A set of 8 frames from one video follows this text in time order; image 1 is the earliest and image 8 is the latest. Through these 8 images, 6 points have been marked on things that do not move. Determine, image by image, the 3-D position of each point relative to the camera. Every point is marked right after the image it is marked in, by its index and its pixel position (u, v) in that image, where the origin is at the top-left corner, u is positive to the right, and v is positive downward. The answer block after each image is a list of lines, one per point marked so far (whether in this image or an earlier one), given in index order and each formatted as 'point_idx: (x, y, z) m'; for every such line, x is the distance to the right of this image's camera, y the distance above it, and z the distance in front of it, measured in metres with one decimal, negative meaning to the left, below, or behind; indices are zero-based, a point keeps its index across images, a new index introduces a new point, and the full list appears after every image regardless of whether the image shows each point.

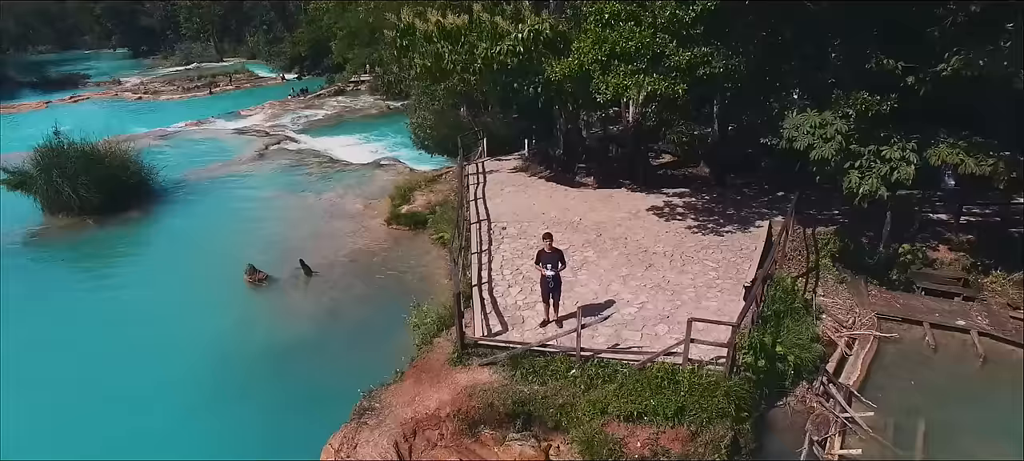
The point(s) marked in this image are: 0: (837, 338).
0: (+4.5, -1.4, +8.0) m
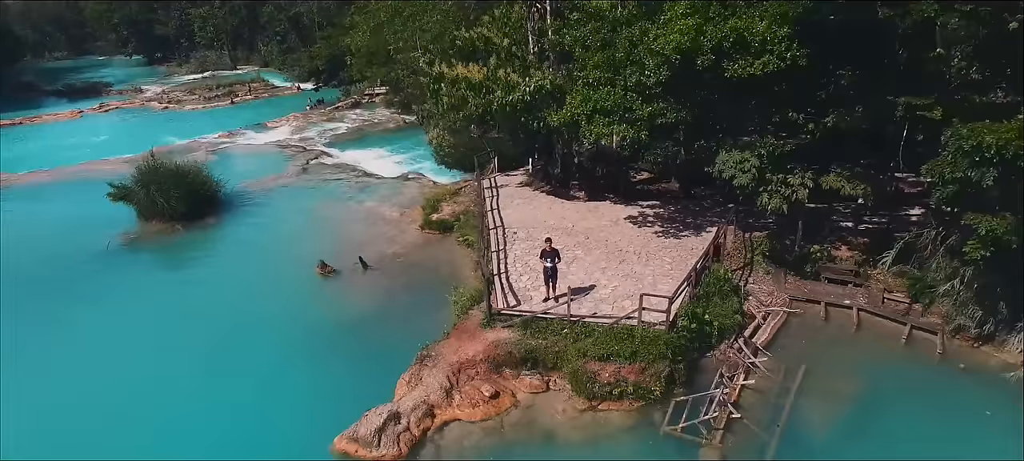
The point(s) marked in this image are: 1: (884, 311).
0: (+4.8, -1.5, +11.4) m
1: (+7.0, -1.5, +10.9) m
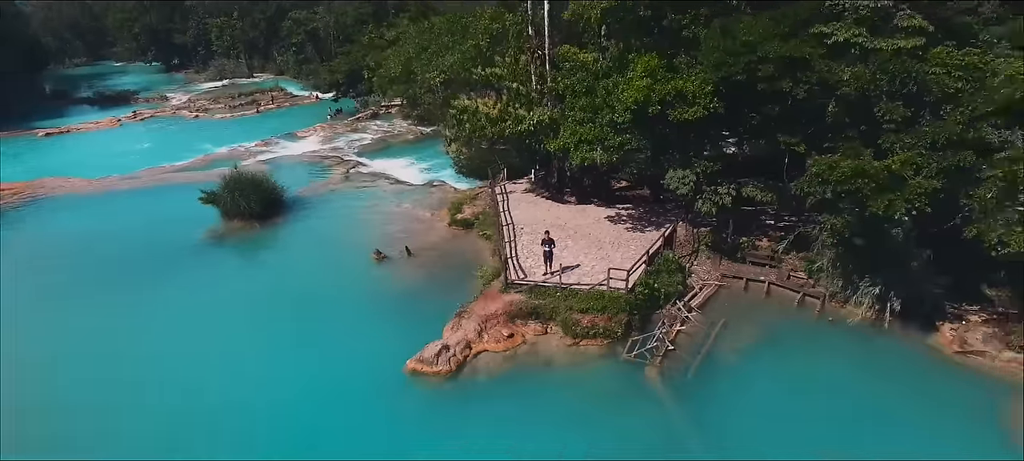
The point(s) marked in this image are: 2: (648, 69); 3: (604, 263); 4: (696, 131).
0: (+5.0, -1.3, +16.3) m
1: (+7.2, -1.4, +15.8) m
2: (+3.3, +3.8, +14.9) m
3: (+2.4, -0.9, +16.8) m
4: (+4.8, +2.4, +15.2) m
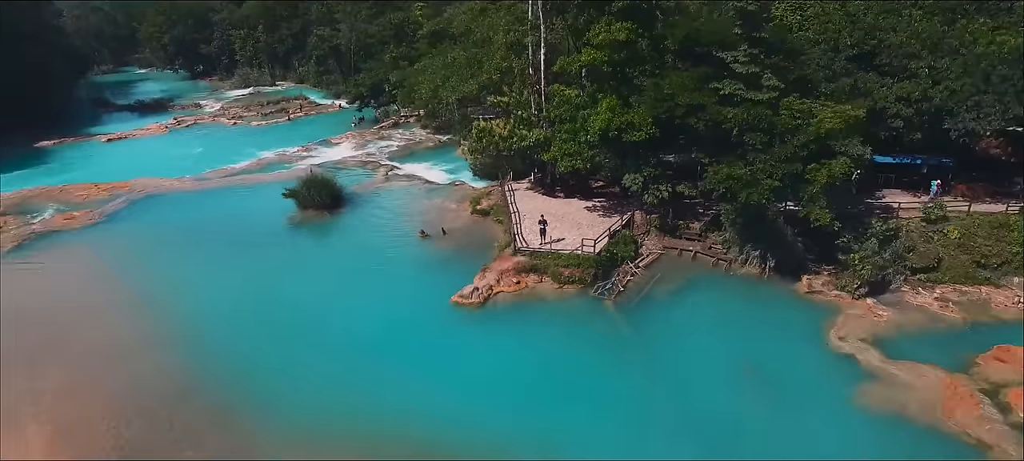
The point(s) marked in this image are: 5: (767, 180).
0: (+5.2, -0.7, +24.1) m
1: (+7.5, -0.8, +23.6) m
2: (+3.6, +4.4, +22.6) m
3: (+2.7, -0.3, +24.6) m
4: (+5.0, +3.0, +22.9) m
5: (+7.9, +1.6, +19.6) m
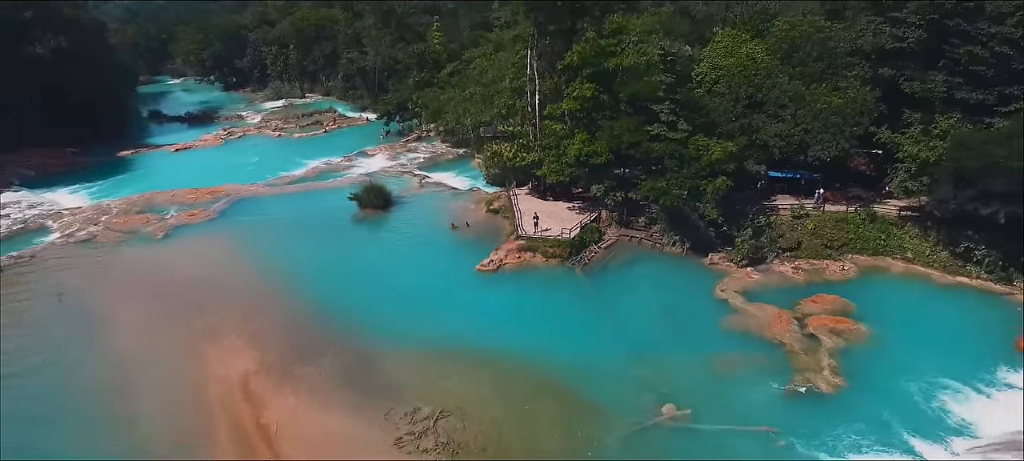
0: (+5.4, -0.4, +35.2) m
1: (+7.7, -0.4, +34.7) m
2: (+3.8, +4.8, +33.8) m
3: (+2.9, +0.1, +35.7) m
4: (+5.2, +3.4, +34.1) m
5: (+8.1, +2.0, +30.7) m
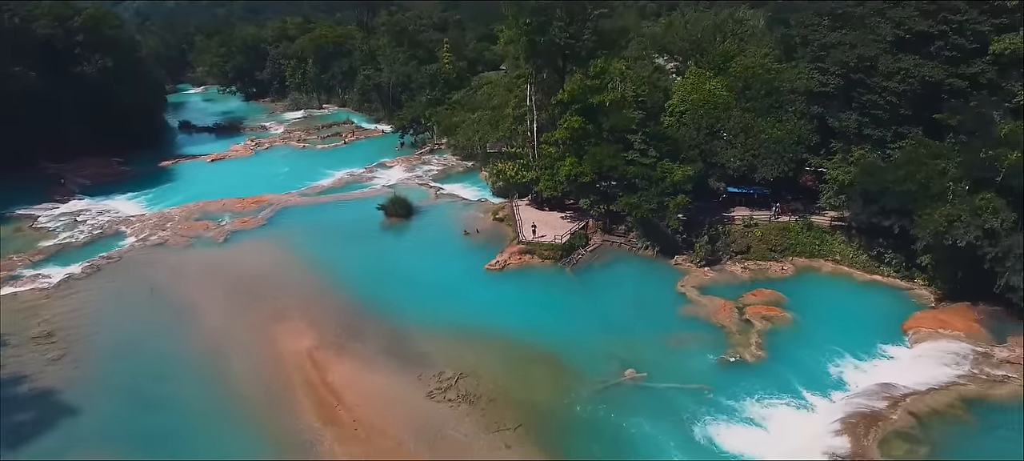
0: (+5.6, -0.8, +42.7) m
1: (+7.8, -0.8, +42.2) m
2: (+3.9, +4.4, +41.3) m
3: (+3.0, -0.3, +43.2) m
4: (+5.3, +3.0, +41.5) m
5: (+8.2, +1.6, +38.2) m
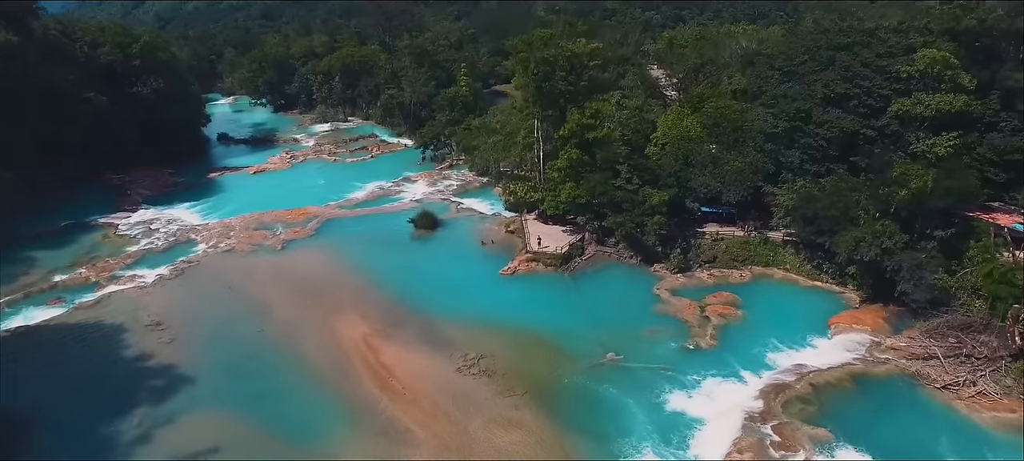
0: (+6.3, -1.7, +51.6) m
1: (+8.6, -1.8, +51.0) m
2: (+4.7, +3.5, +50.2) m
3: (+3.8, -1.3, +52.2) m
4: (+6.1, +2.0, +50.4) m
5: (+8.9, +0.6, +47.1) m
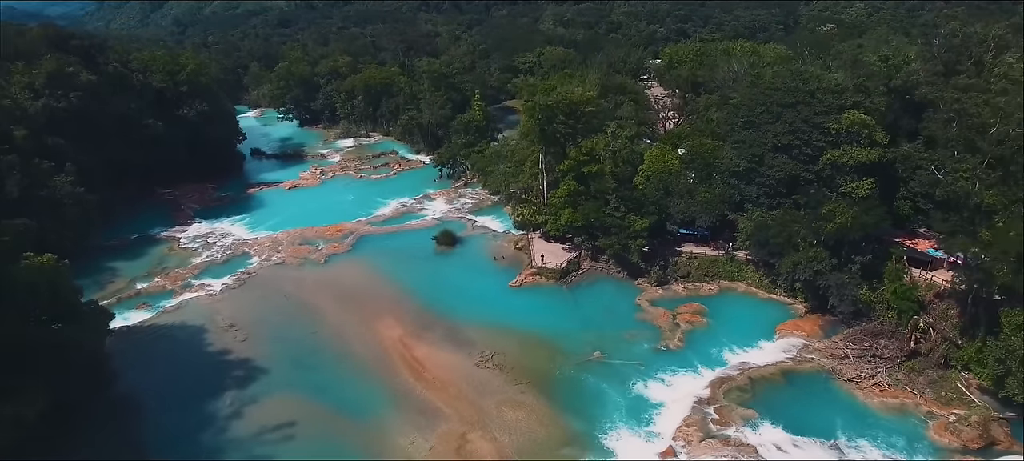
0: (+7.1, -3.5, +61.2) m
1: (+9.3, -3.6, +60.6) m
2: (+5.4, +1.7, +59.8) m
3: (+4.5, -3.0, +61.8) m
4: (+6.8, +0.3, +60.0) m
5: (+9.6, -1.2, +56.6) m
